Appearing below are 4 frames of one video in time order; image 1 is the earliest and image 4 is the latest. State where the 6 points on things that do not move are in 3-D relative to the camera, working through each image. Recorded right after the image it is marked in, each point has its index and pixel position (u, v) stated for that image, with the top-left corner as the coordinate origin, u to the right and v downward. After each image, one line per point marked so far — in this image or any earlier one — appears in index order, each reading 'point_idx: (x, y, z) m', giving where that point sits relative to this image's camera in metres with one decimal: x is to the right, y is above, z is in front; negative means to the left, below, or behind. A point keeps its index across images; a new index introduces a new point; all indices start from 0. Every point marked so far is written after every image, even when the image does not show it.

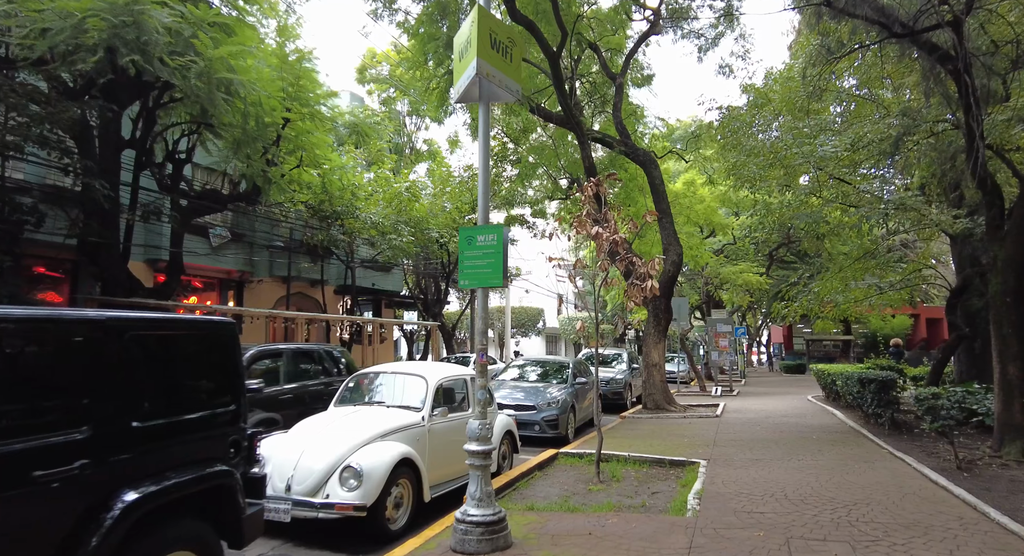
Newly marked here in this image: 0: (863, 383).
0: (+5.5, -1.7, +10.5) m
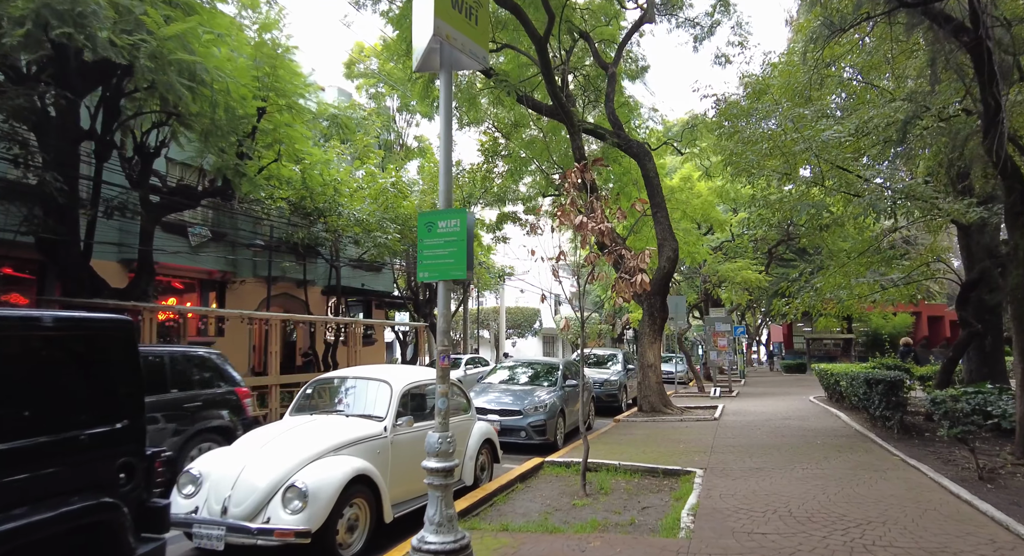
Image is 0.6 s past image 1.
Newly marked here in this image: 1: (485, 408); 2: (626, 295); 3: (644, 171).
0: (+5.3, -1.6, +9.9) m
1: (-0.4, -1.9, +10.0) m
2: (+1.2, -0.2, +7.5) m
3: (+2.9, +2.4, +14.9) m
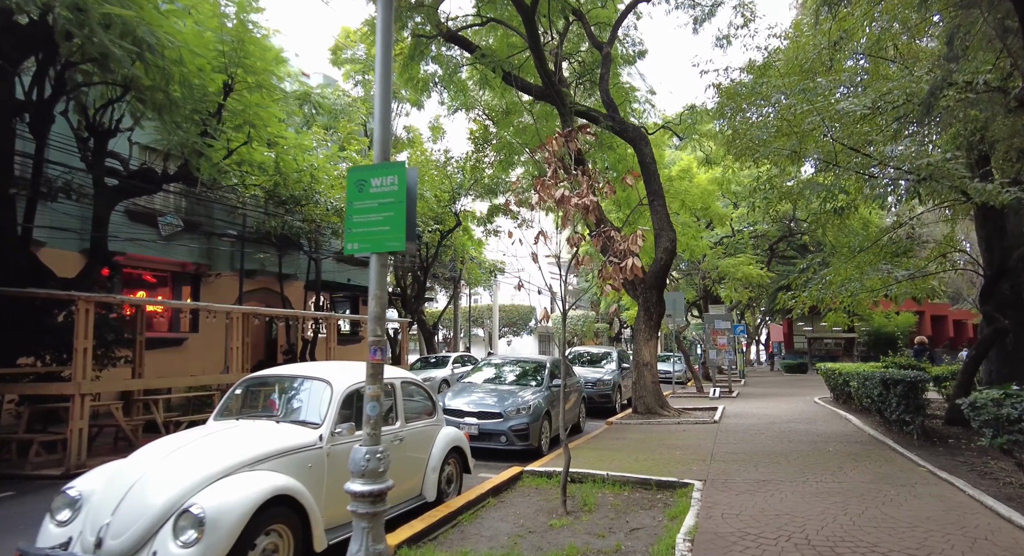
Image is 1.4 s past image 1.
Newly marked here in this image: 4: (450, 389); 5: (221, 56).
0: (+5.0, -1.4, +9.0) m
1: (-0.7, -1.8, +9.1) m
2: (+1.0, -0.1, +6.6) m
3: (+2.7, +2.5, +14.0) m
4: (-0.9, -1.6, +9.9) m
5: (-5.0, +3.8, +11.6) m
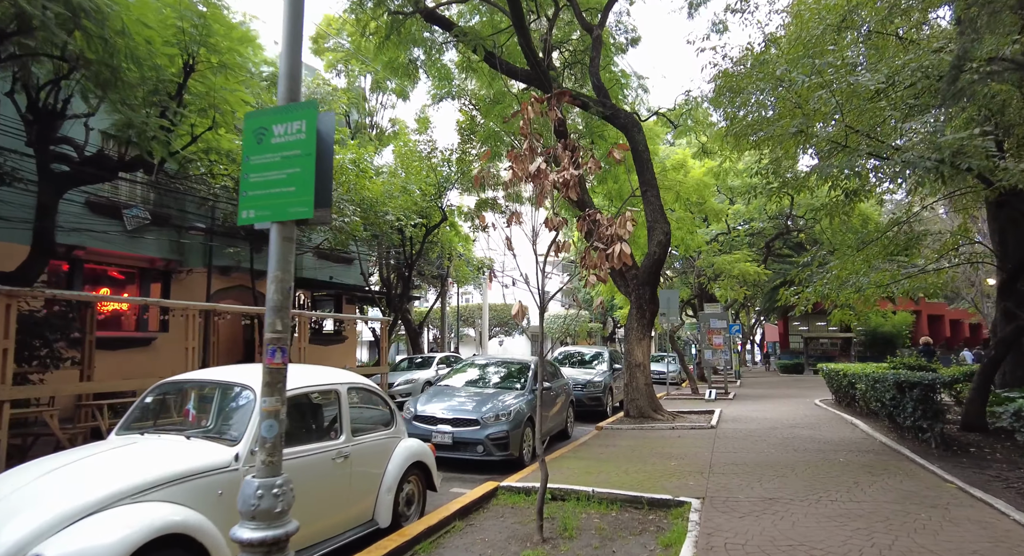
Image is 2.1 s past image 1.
0: (+4.7, -1.4, +8.3) m
1: (-0.9, -1.7, +8.2) m
2: (+0.7, 0.0, +5.8) m
3: (+2.4, +2.6, +13.2) m
4: (-1.2, -1.5, +9.0) m
5: (-5.2, +3.9, +10.7) m
